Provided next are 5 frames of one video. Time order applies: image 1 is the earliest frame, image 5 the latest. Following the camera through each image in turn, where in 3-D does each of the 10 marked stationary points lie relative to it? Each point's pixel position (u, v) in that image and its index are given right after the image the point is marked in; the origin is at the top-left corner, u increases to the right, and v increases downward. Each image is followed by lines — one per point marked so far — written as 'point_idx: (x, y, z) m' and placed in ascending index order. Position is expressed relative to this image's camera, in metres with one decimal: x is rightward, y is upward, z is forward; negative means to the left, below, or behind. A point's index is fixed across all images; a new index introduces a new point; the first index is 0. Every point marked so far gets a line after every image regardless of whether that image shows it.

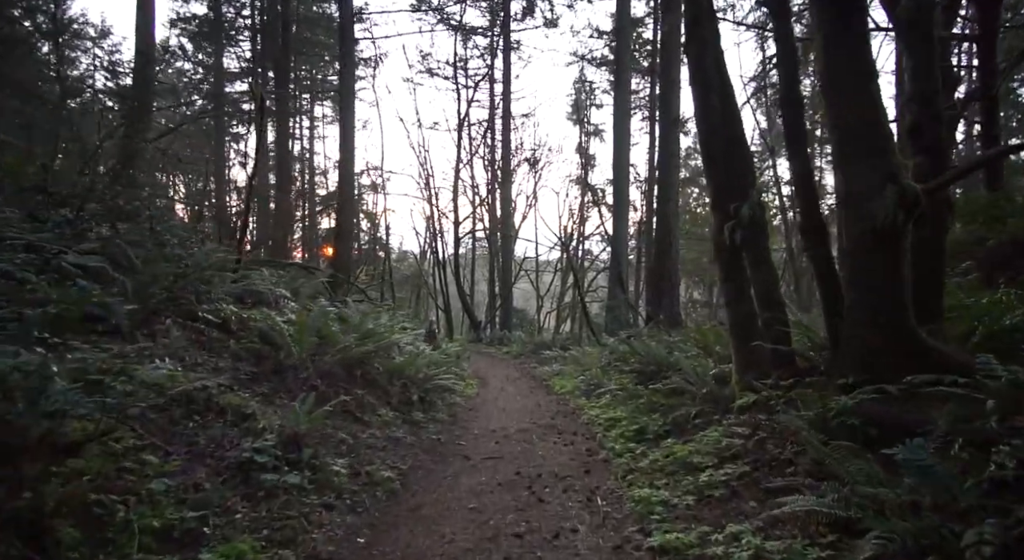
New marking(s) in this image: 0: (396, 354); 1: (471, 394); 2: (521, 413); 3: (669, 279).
0: (-1.6, -1.0, +9.2) m
1: (-0.7, -2.0, +11.3) m
2: (+0.1, -2.0, +9.7) m
3: (+4.2, -0.1, +17.5) m
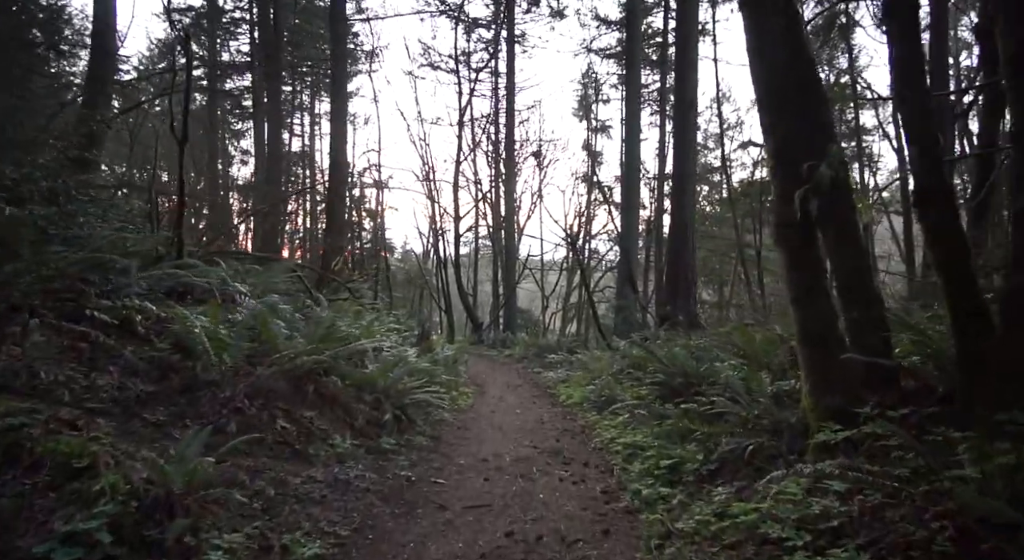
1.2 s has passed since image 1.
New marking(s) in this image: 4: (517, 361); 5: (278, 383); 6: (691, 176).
0: (-1.7, -1.0, +7.7) m
1: (-0.7, -1.9, +9.7) m
2: (+0.1, -1.9, +8.1) m
3: (+4.2, -0.1, +15.9) m
4: (+0.1, -2.5, +20.0) m
5: (-2.1, -0.9, +5.6) m
6: (+4.5, +2.5, +16.6) m
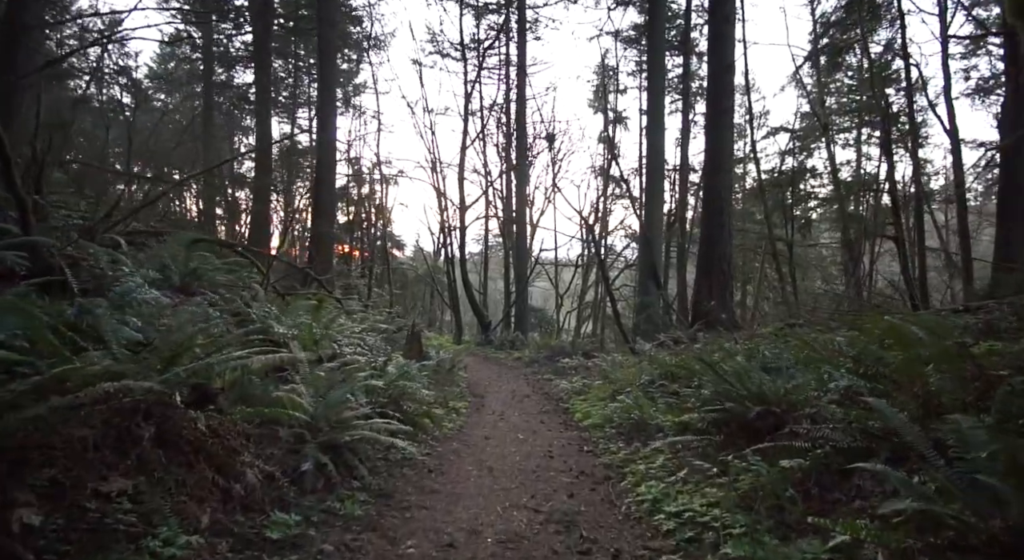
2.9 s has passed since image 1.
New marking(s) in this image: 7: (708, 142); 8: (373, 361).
0: (-1.7, -0.8, +5.3) m
1: (-0.7, -1.7, +7.3) m
2: (+0.1, -1.7, +5.7) m
3: (+4.3, +0.1, +13.4) m
4: (+0.4, -2.3, +17.6) m
5: (-2.2, -0.7, +3.2) m
6: (+4.6, +2.6, +14.1) m
7: (+4.2, +2.9, +13.8) m
8: (-1.7, -1.0, +8.2) m
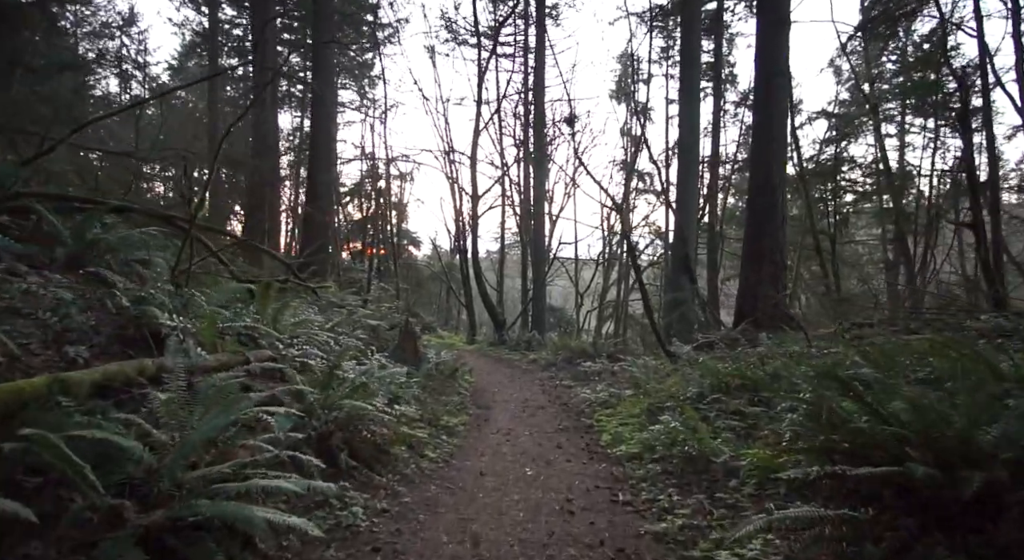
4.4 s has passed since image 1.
0: (-1.8, -0.6, +3.1) m
1: (-0.7, -1.5, +5.1) m
2: (0.0, -1.5, +3.5) m
3: (+4.5, +0.3, +11.0) m
4: (+0.7, -2.1, +15.4) m
5: (-2.3, -0.5, +1.1) m
6: (+4.9, +2.8, +11.7) m
7: (+4.4, +3.1, +11.5) m
8: (-1.7, -0.8, +6.0) m
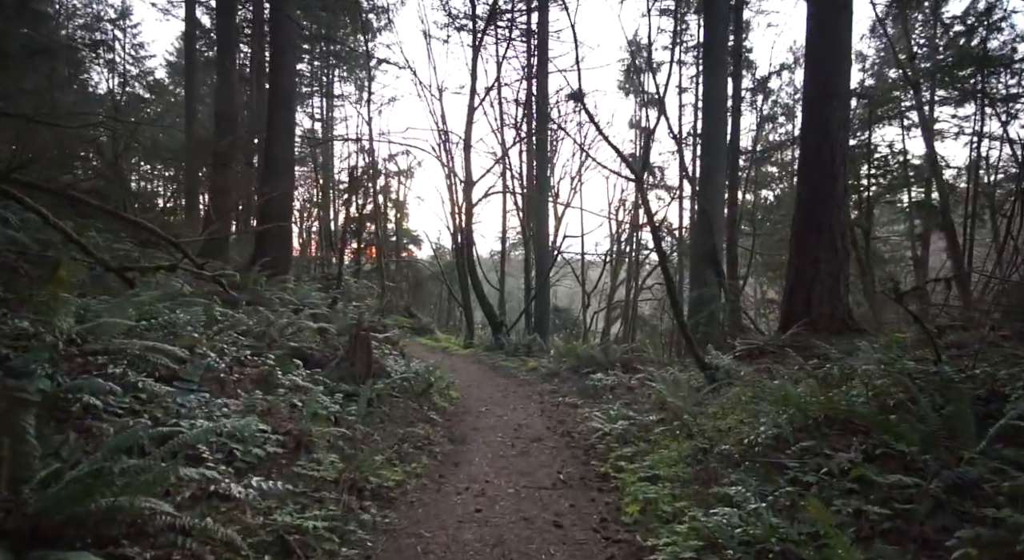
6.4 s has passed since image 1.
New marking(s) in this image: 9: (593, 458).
0: (-2.0, -0.4, +0.4) m
1: (-1.0, -1.4, +2.3) m
2: (-0.2, -1.4, +0.7) m
3: (+4.3, +0.4, +8.2) m
4: (+0.5, -2.0, +12.6) m
5: (-2.6, -0.4, -1.7) m
6: (+4.7, +3.0, +8.9) m
7: (+4.3, +3.3, +8.7) m
8: (-1.9, -0.6, +3.2) m
9: (+0.9, -1.8, +6.6) m
